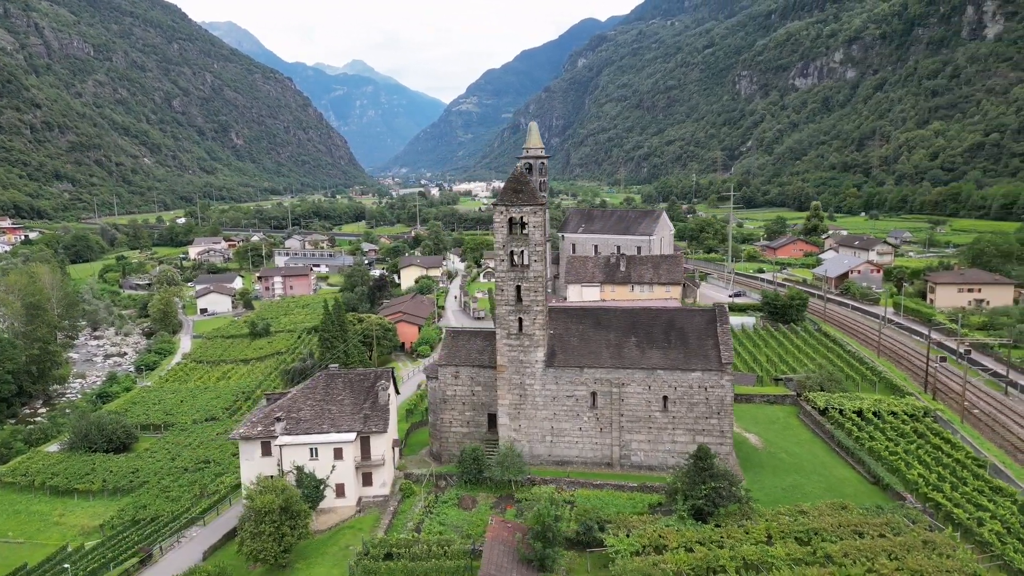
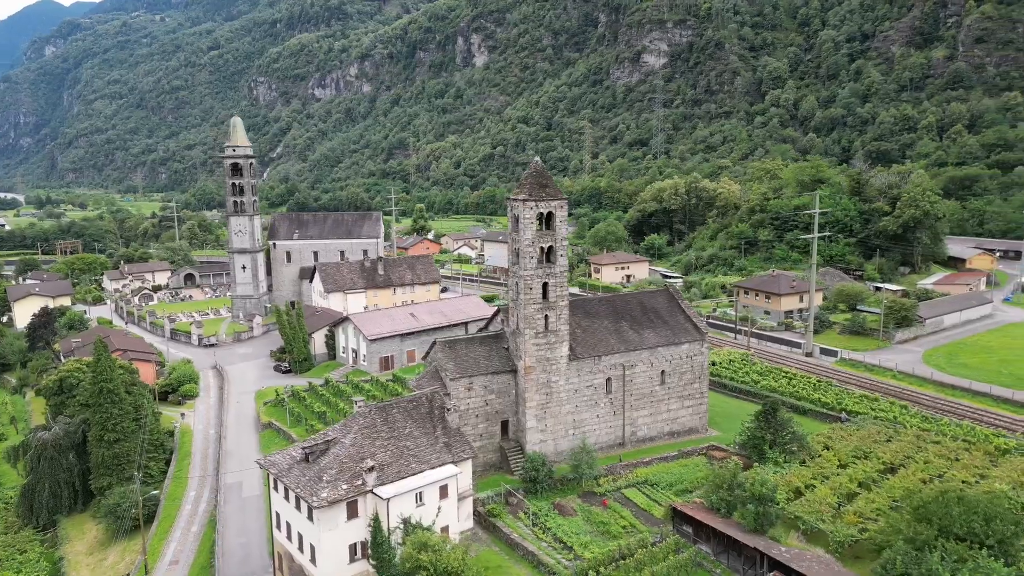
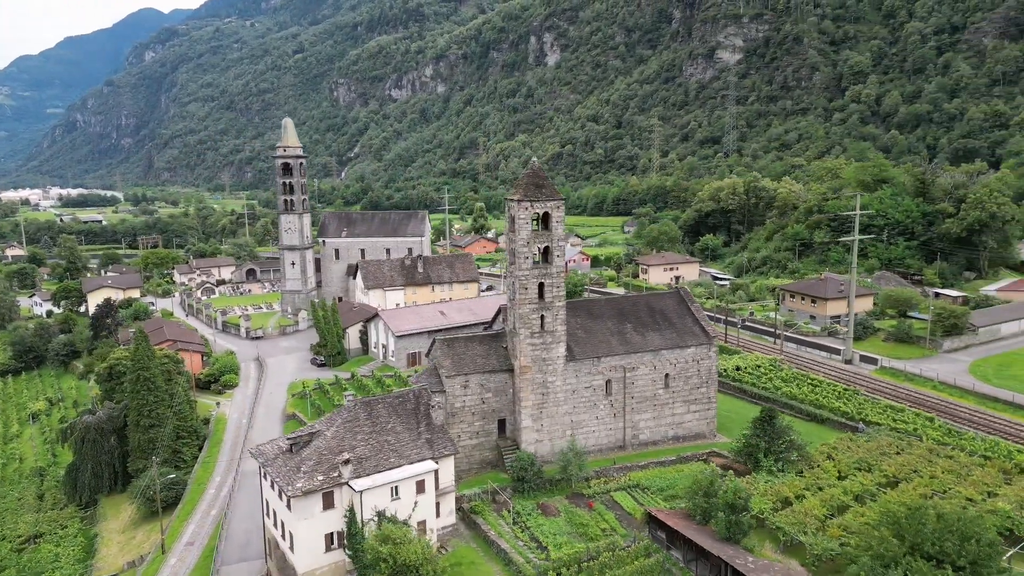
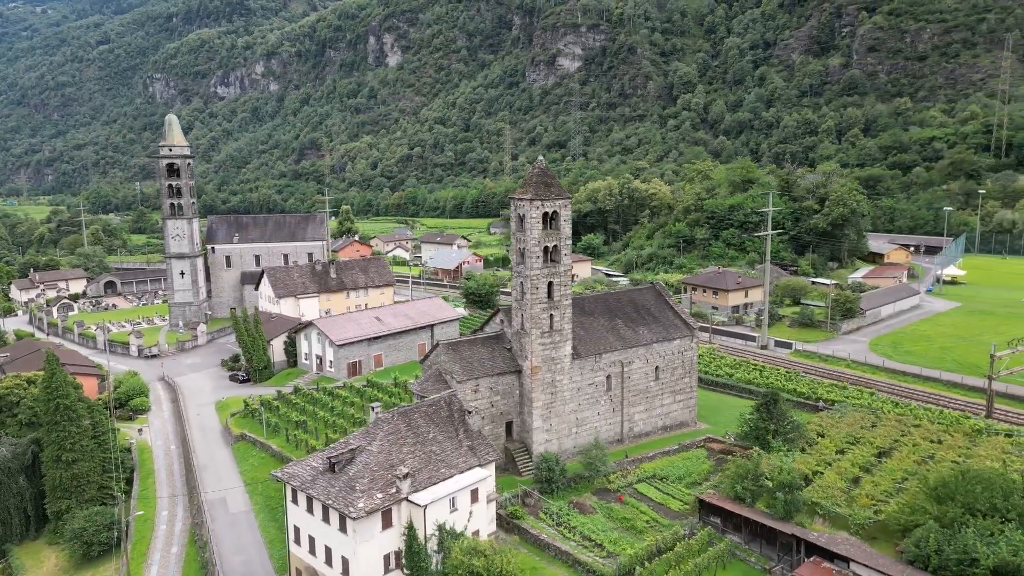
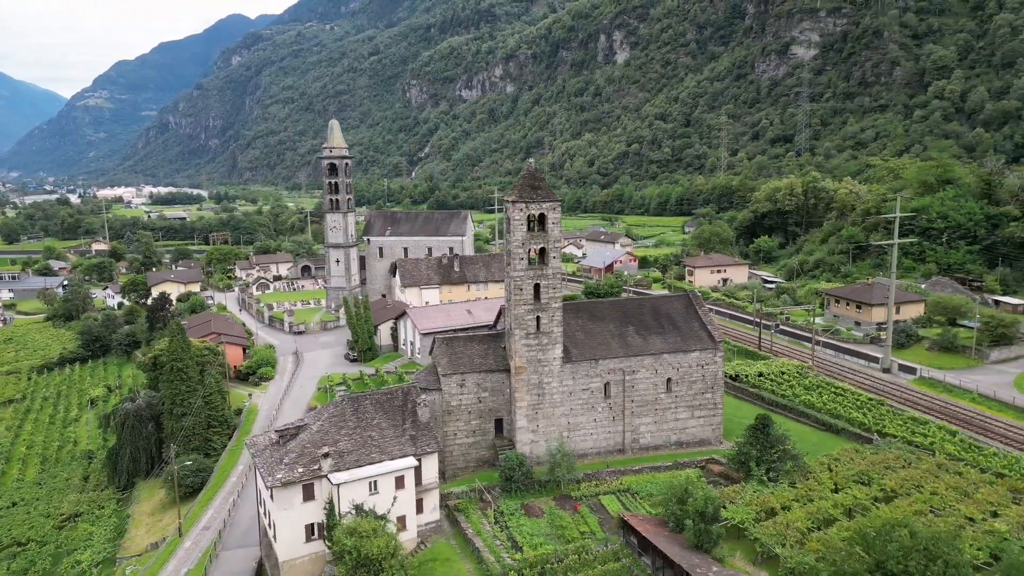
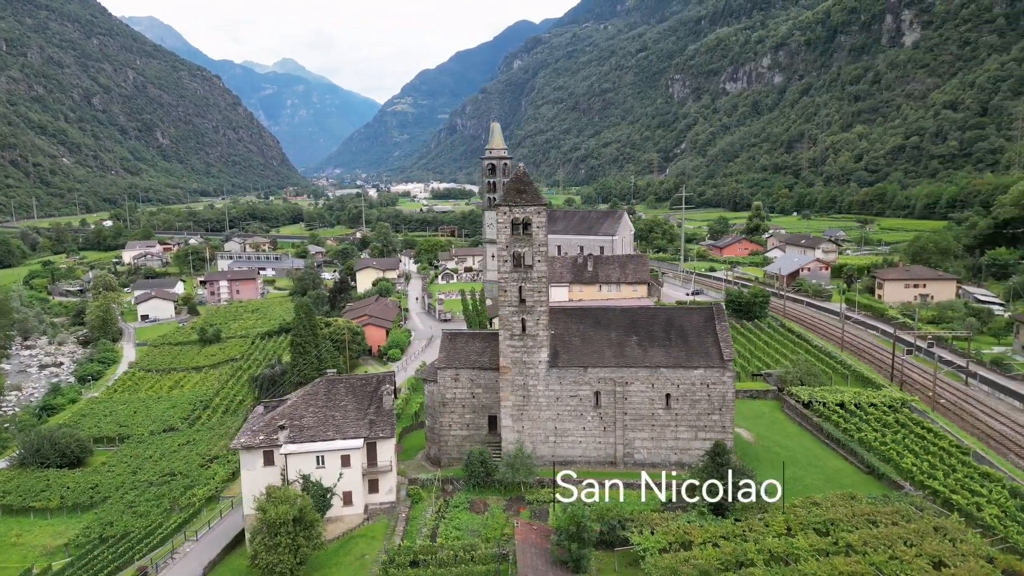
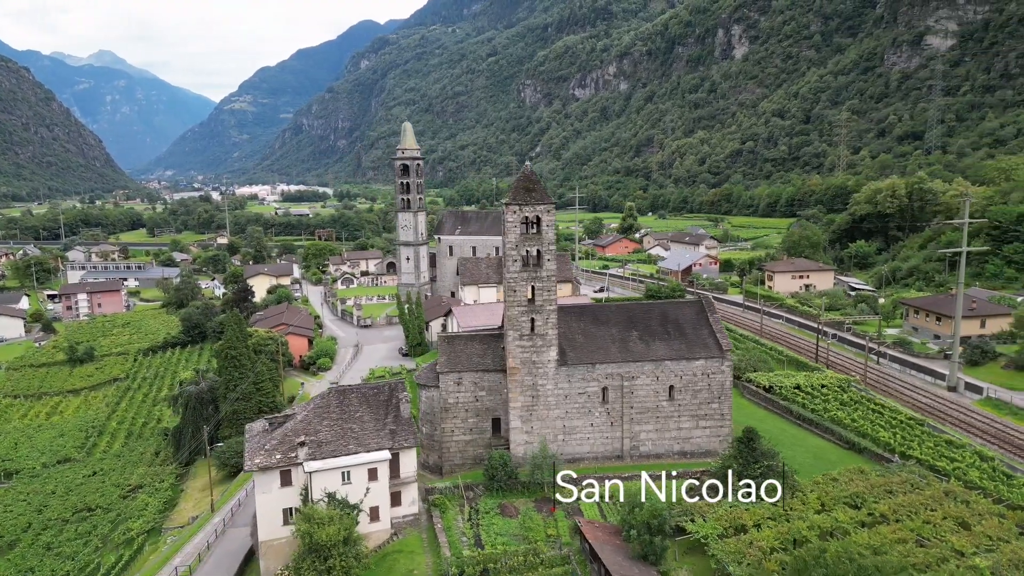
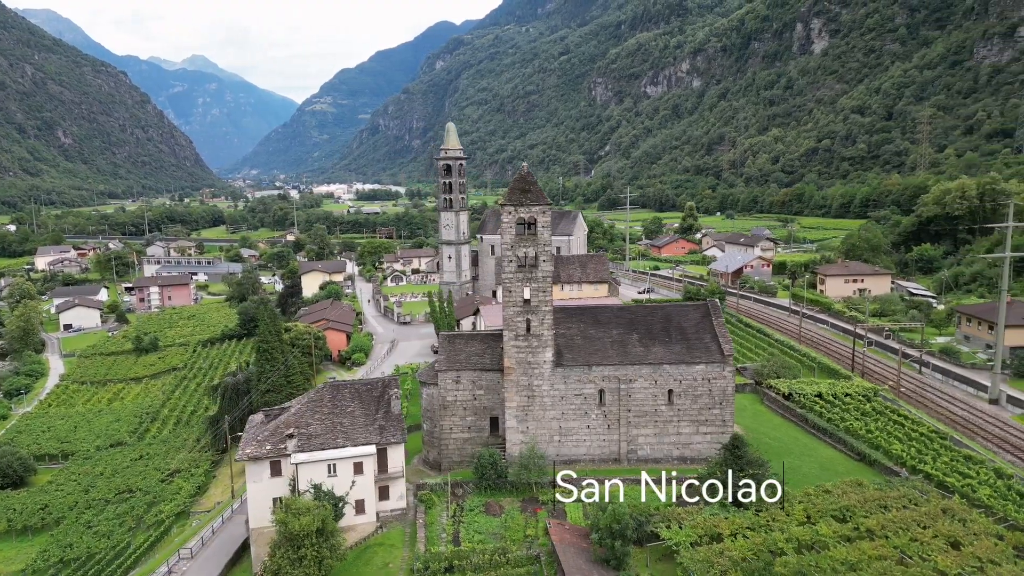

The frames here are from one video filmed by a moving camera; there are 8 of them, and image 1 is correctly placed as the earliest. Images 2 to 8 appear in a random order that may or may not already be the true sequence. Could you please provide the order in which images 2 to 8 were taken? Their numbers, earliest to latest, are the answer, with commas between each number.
6, 8, 7, 5, 3, 2, 4
